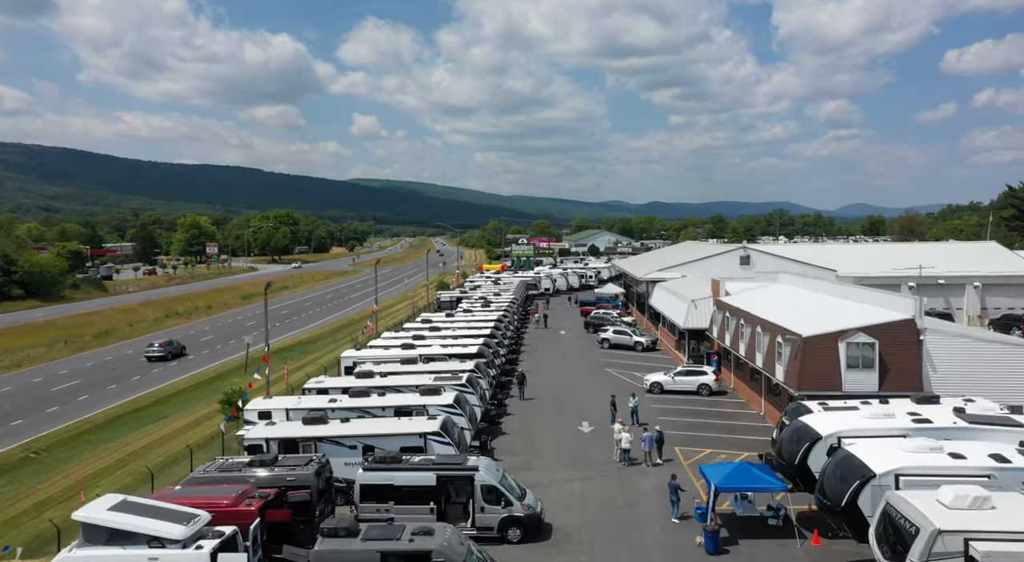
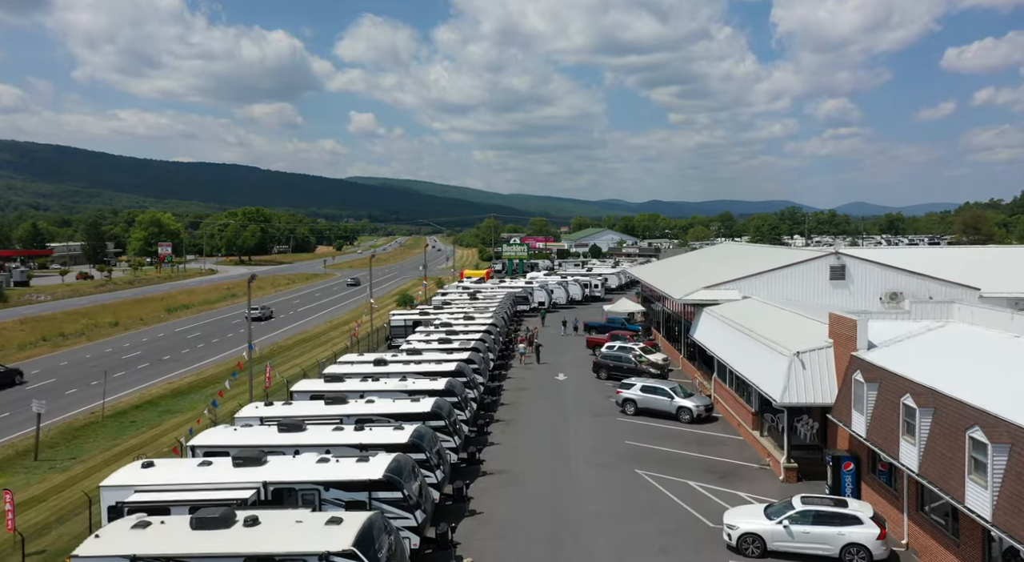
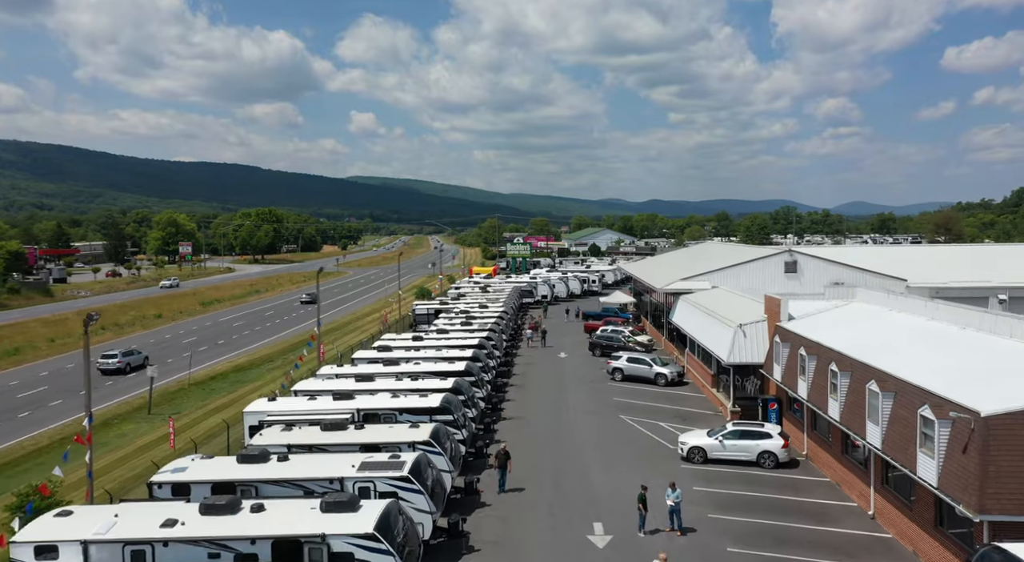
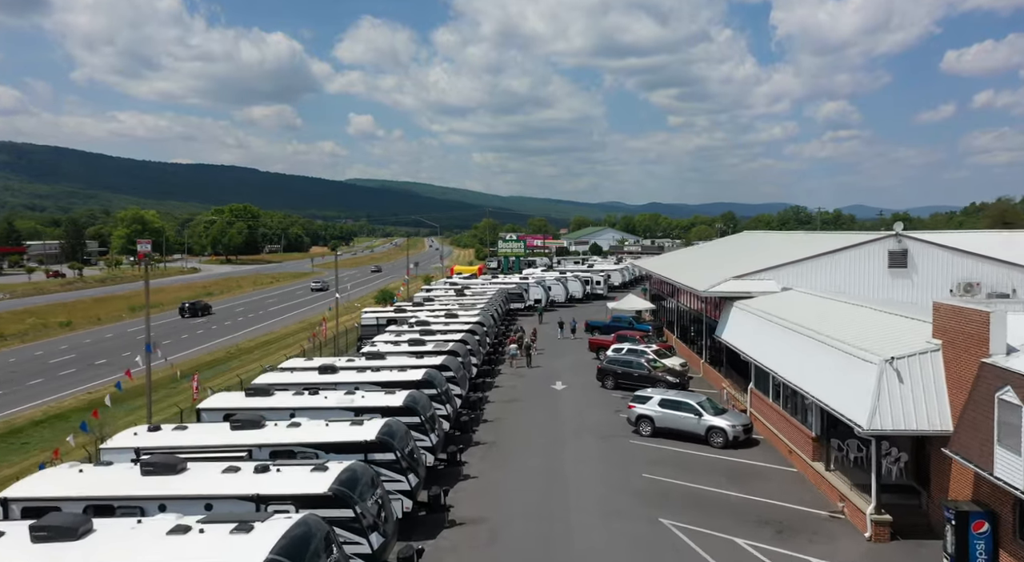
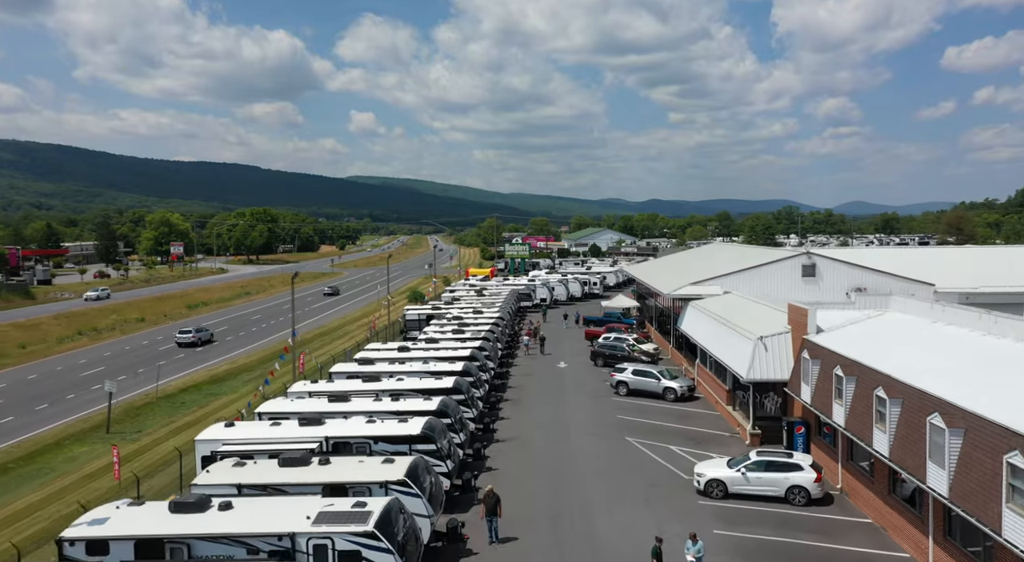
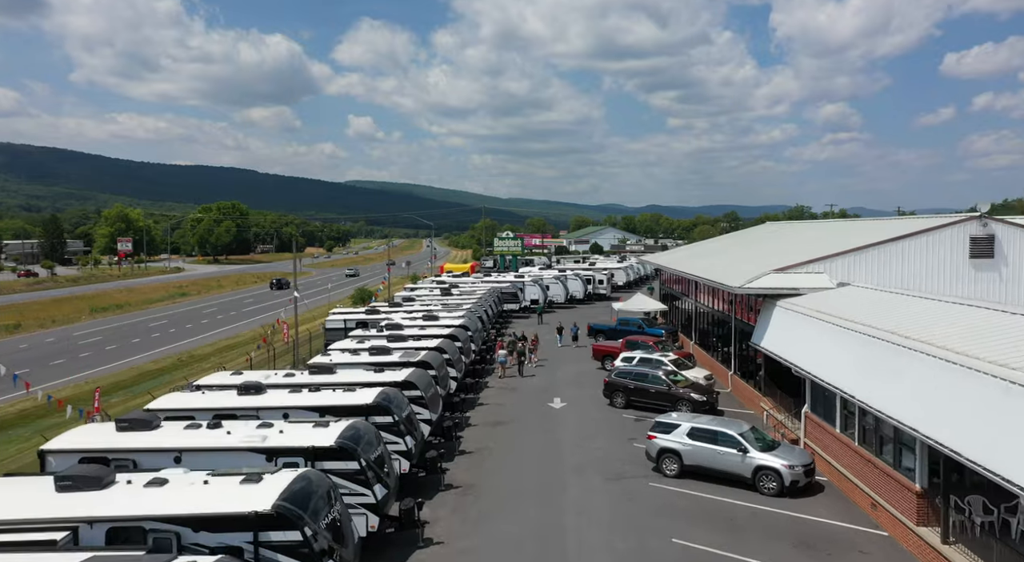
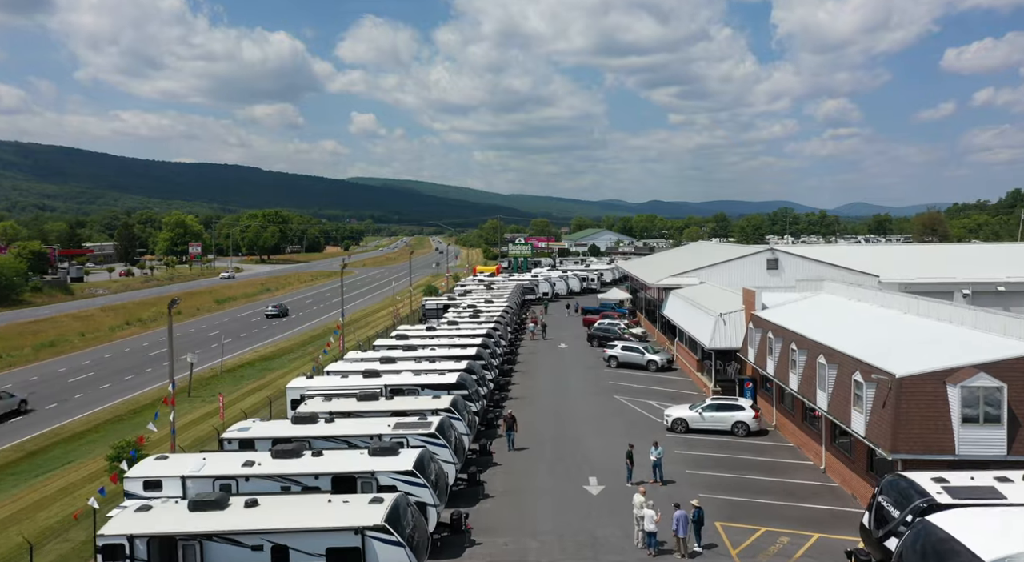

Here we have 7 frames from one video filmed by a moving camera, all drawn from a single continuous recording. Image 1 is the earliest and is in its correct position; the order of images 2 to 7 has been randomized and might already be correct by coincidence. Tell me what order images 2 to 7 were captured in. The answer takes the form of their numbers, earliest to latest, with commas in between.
7, 3, 5, 2, 4, 6
